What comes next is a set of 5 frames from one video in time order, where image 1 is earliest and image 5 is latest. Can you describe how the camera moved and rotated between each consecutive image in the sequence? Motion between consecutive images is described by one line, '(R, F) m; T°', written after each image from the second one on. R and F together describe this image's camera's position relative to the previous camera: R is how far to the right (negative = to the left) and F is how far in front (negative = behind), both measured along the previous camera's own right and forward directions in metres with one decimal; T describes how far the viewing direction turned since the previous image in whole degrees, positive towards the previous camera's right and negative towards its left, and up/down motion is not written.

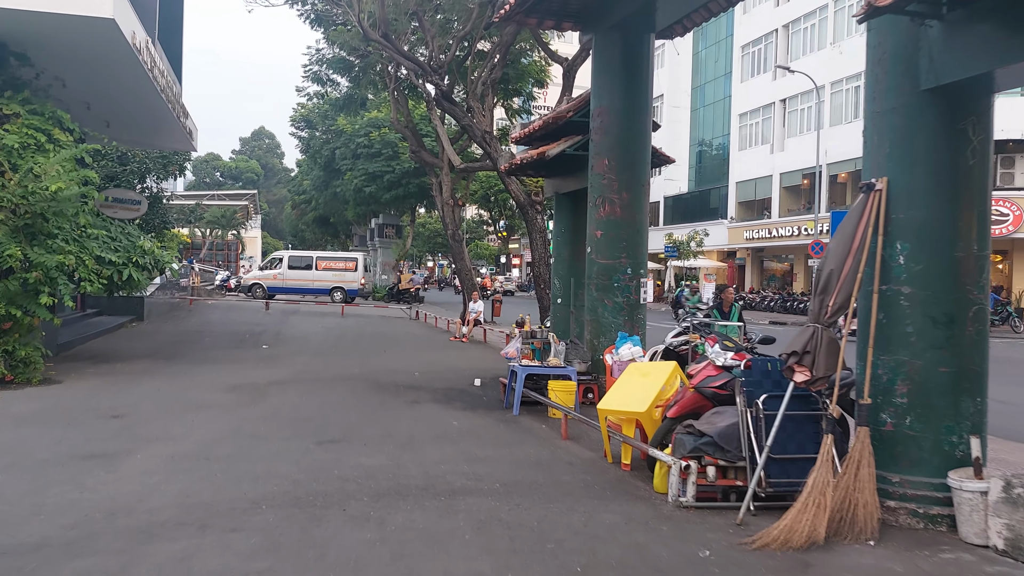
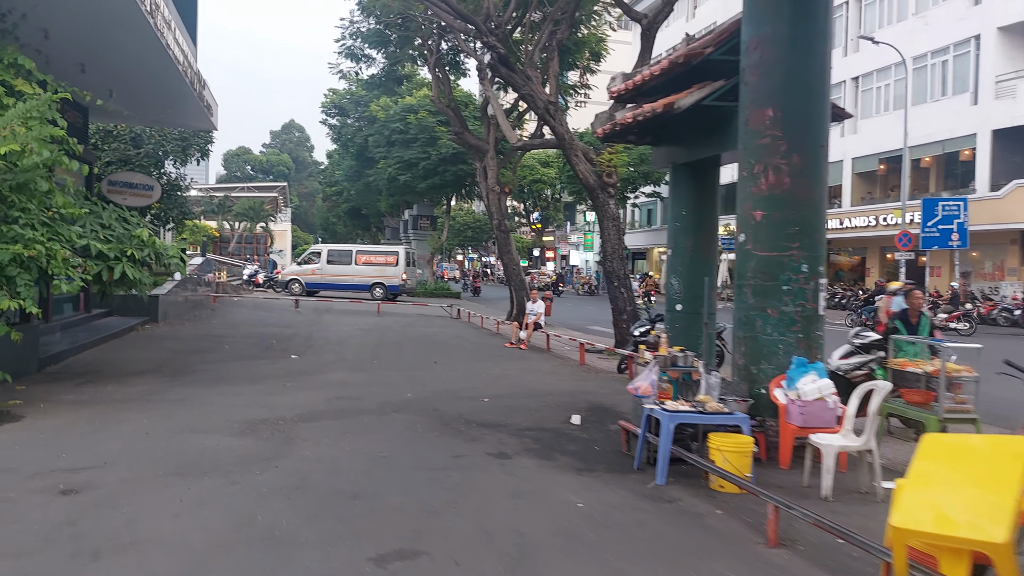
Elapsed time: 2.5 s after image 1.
(-0.7, +2.6) m; -2°
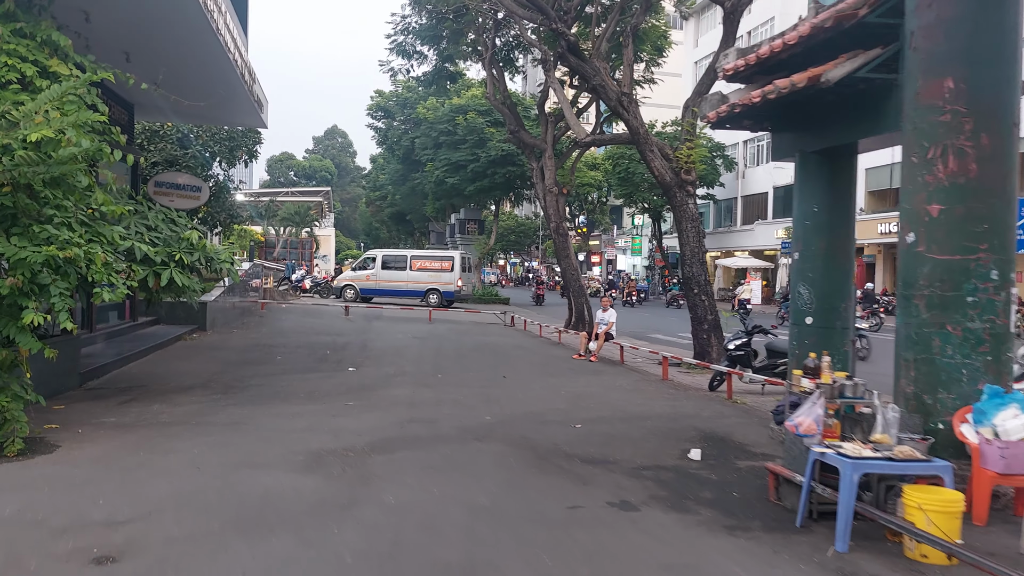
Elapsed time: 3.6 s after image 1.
(-0.5, +1.1) m; -3°
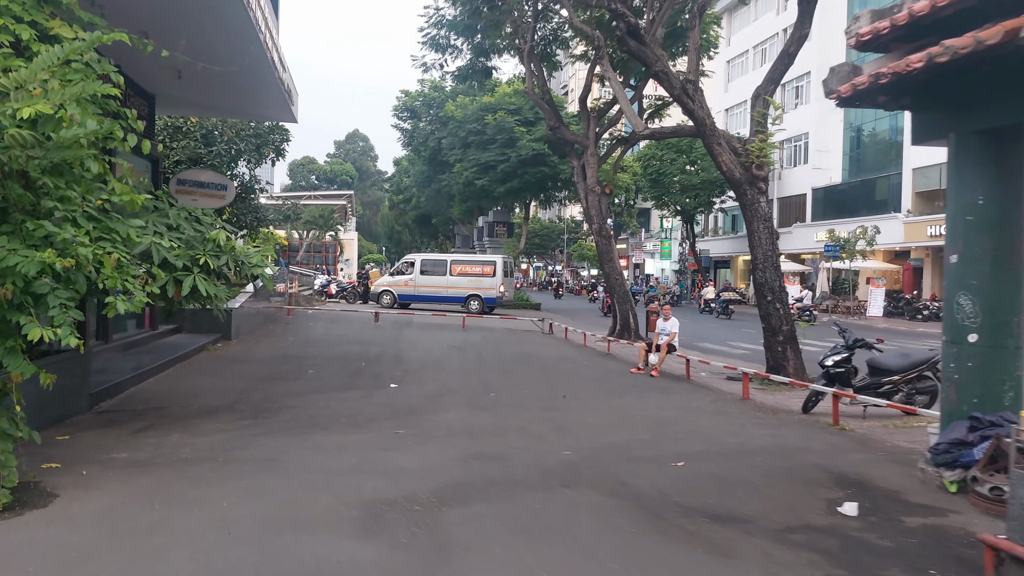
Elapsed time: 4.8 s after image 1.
(-0.5, +1.2) m; -1°
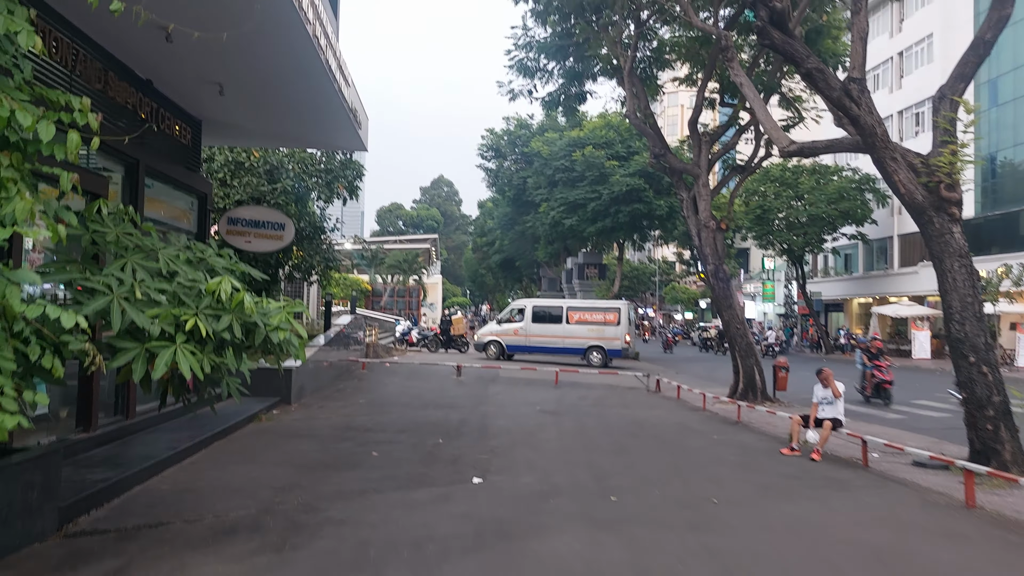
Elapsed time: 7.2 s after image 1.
(-0.4, +2.5) m; -6°
